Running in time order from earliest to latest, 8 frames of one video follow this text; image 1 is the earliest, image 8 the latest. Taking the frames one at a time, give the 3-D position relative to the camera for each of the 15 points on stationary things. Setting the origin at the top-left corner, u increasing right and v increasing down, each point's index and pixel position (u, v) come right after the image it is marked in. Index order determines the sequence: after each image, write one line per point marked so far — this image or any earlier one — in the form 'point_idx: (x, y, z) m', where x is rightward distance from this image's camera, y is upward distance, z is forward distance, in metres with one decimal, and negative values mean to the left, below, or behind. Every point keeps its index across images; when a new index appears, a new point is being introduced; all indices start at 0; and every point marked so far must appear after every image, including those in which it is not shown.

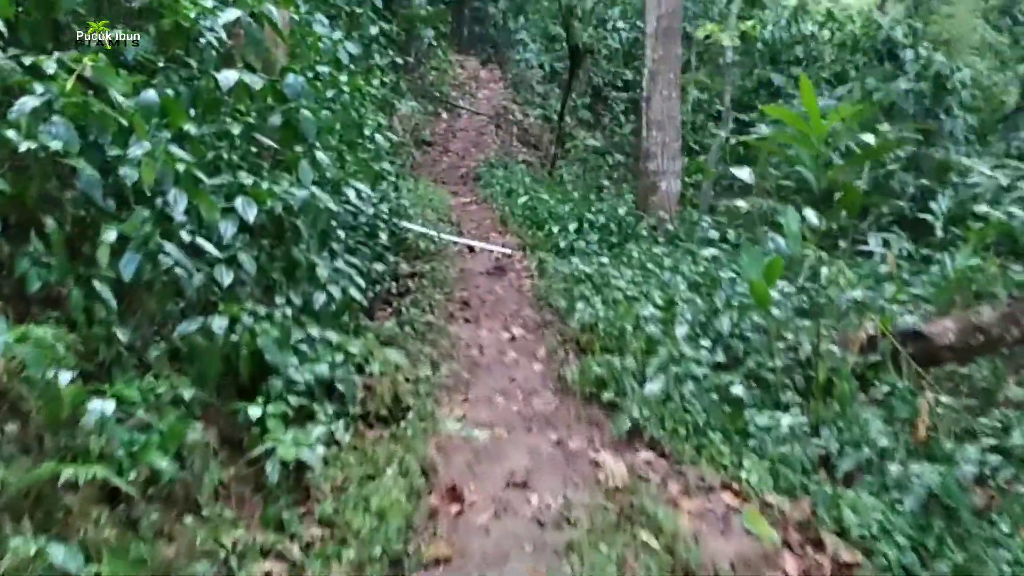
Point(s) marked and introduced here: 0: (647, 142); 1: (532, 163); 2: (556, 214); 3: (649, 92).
0: (+1.2, +1.3, +8.0) m
1: (+0.3, +1.7, +11.9) m
2: (+0.4, +0.6, +7.4) m
3: (+1.2, +1.7, +7.9) m
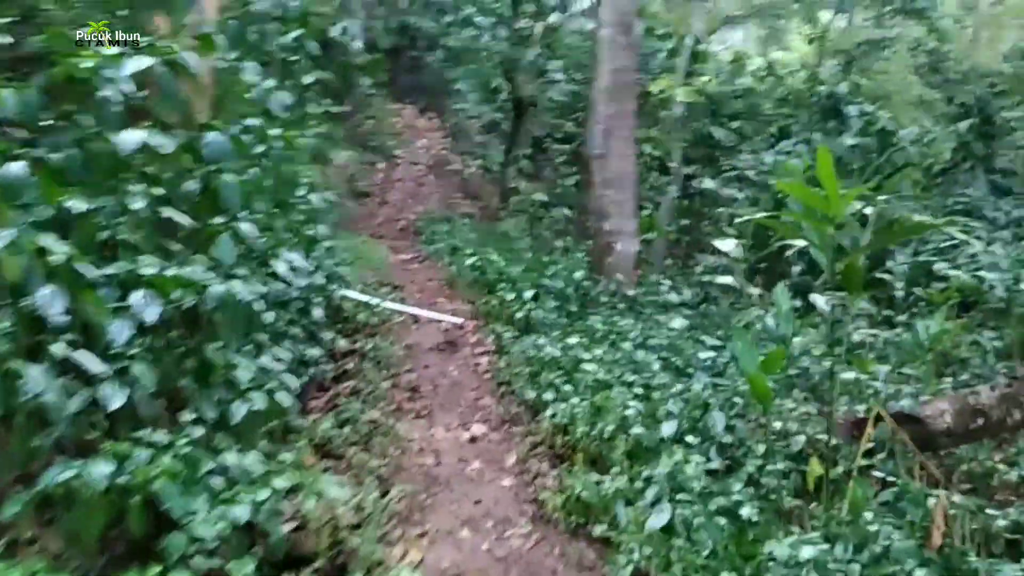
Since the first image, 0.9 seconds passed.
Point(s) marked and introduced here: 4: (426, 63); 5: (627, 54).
0: (+0.7, +0.7, +7.5) m
1: (-0.5, +0.9, +11.4) m
2: (0.0, 0.0, +6.8) m
3: (+0.8, +1.2, +7.4) m
4: (-1.3, +3.3, +13.7) m
5: (+0.9, +1.9, +7.2) m
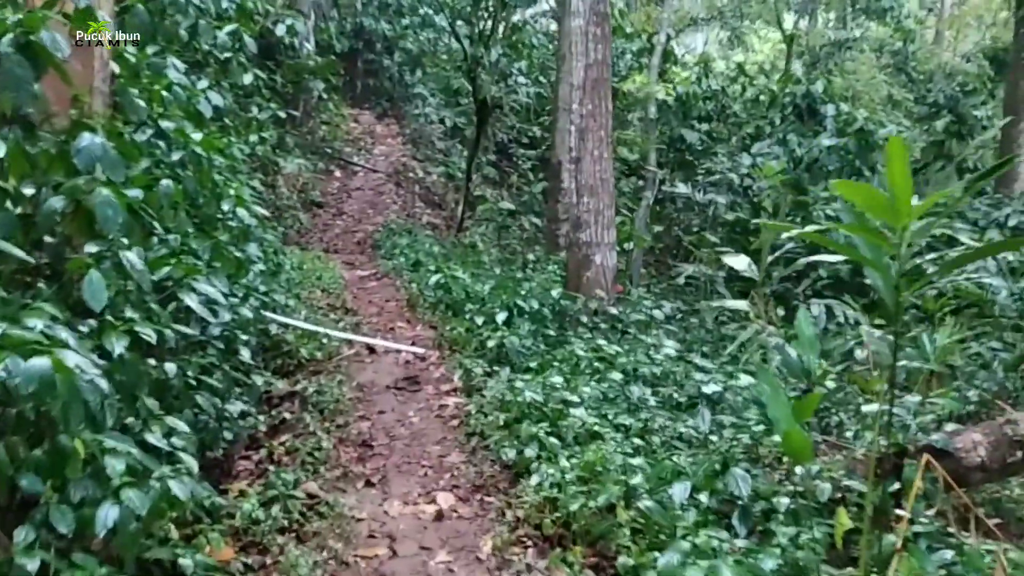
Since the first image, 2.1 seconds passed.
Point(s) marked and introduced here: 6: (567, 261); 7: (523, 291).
0: (+0.5, +0.6, +6.8) m
1: (-0.9, +0.8, +10.6) m
2: (-0.3, -0.1, +6.1) m
3: (+0.5, +1.0, +6.7) m
4: (-1.8, +3.1, +12.9) m
5: (+0.7, +1.7, +6.5) m
6: (+0.4, +0.2, +6.9) m
7: (+0.1, 0.0, +6.1) m
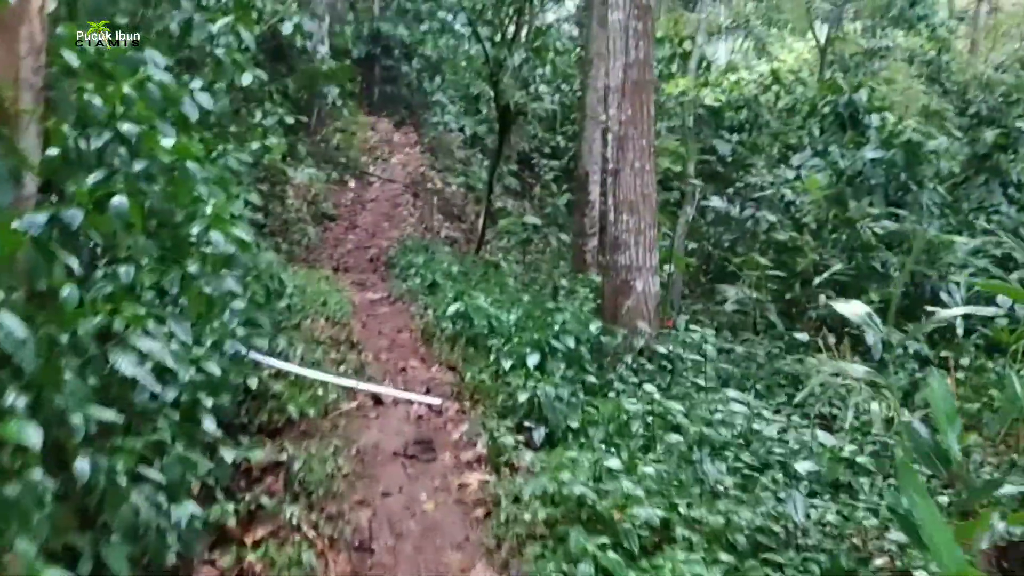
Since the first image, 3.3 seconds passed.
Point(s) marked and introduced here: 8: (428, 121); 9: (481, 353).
0: (+0.7, +0.4, +5.9) m
1: (-0.6, +0.5, +9.8) m
2: (-0.1, -0.3, +5.3) m
3: (+0.7, +0.8, +5.9) m
4: (-1.5, +2.9, +12.1) m
5: (+0.9, +1.5, +5.6) m
6: (+0.6, 0.0, +6.0) m
7: (+0.3, -0.2, +5.3) m
8: (-1.1, +2.2, +11.8) m
9: (-0.2, -0.4, +5.2) m
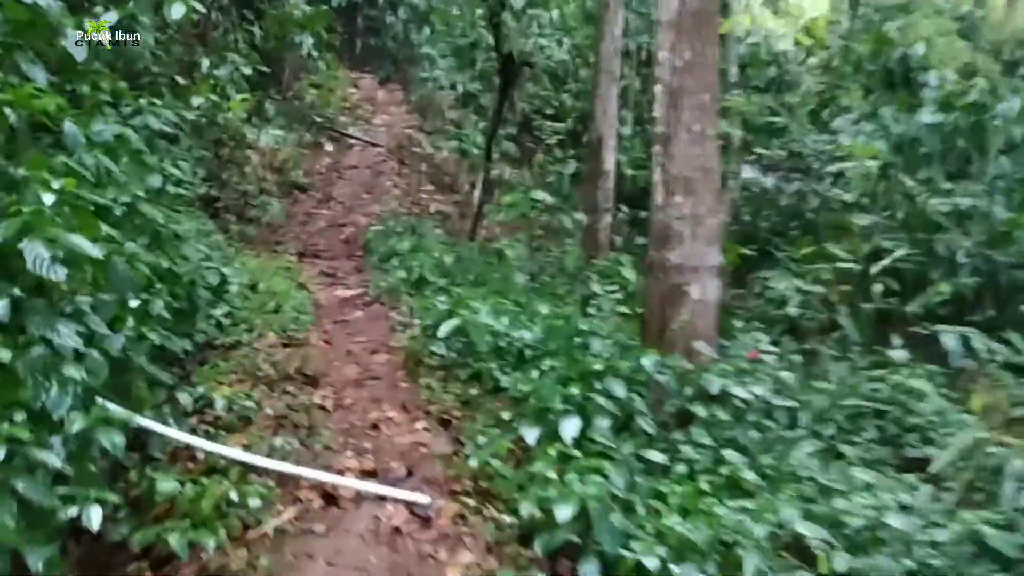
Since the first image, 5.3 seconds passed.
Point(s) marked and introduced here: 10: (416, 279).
0: (+0.7, +0.4, +4.4) m
1: (-0.6, +0.6, +8.3) m
2: (0.0, -0.3, +3.8) m
3: (+0.8, +0.8, +4.4) m
4: (-1.5, +3.1, +10.5) m
5: (+0.9, +1.5, +4.1) m
6: (+0.7, 0.0, +4.6) m
7: (+0.3, -0.3, +3.8) m
8: (-1.1, +2.4, +10.3) m
9: (-0.1, -0.4, +3.7) m
10: (-0.6, +0.1, +5.9) m
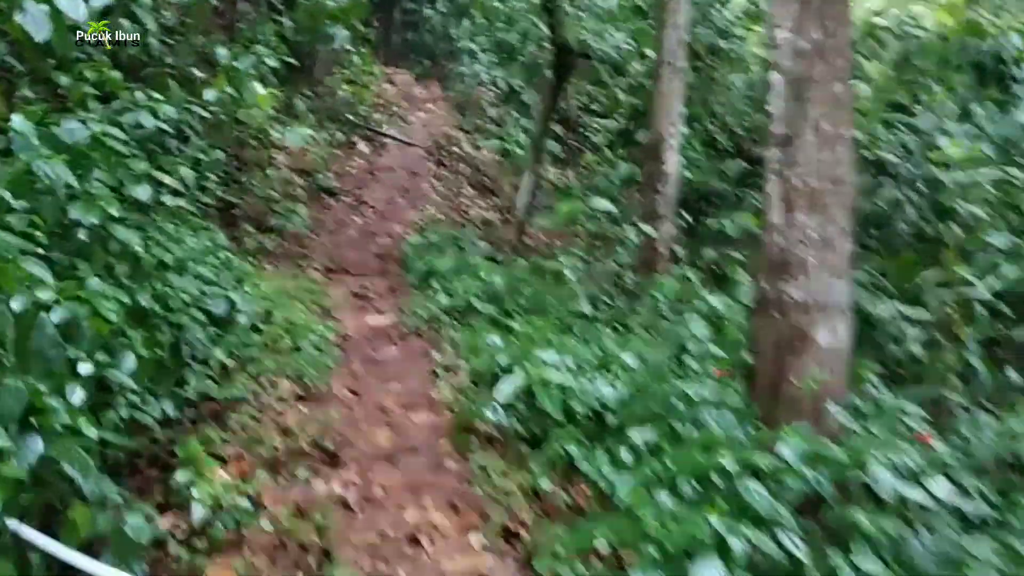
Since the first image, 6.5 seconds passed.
0: (+1.0, +0.2, +3.5) m
1: (-0.1, +0.5, +7.4) m
2: (+0.3, -0.5, +2.8) m
3: (+1.1, +0.6, +3.4) m
4: (-0.9, +3.0, +9.6) m
5: (+1.2, +1.3, +3.1) m
6: (+1.0, -0.2, +3.6) m
7: (+0.6, -0.4, +2.9) m
8: (-0.6, +2.3, +9.3) m
9: (+0.2, -0.6, +2.8) m
10: (-0.3, -0.1, +5.0) m
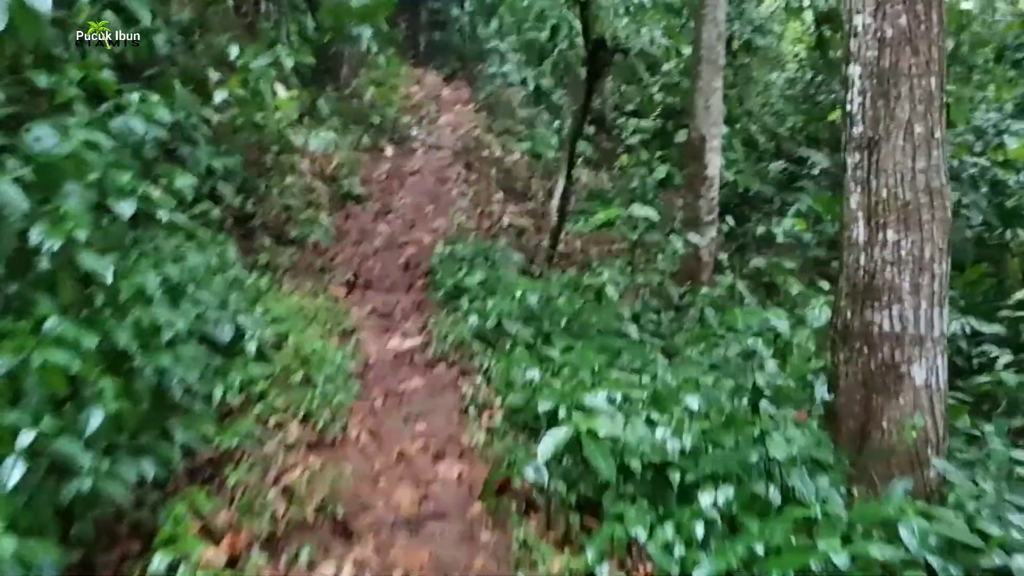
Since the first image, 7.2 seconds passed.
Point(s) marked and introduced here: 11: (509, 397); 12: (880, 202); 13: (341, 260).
0: (+1.2, +0.1, +2.9) m
1: (+0.1, +0.4, +6.9) m
2: (+0.4, -0.6, +2.3) m
3: (+1.2, +0.5, +2.9) m
4: (-0.6, +2.8, +9.1) m
5: (+1.4, +1.2, +2.6) m
6: (+1.1, -0.3, +3.1) m
7: (+0.7, -0.5, +2.4) m
8: (-0.2, +2.2, +8.9) m
9: (+0.3, -0.7, +2.3) m
10: (-0.1, -0.2, +4.5) m
11: (0.0, -0.4, +3.5) m
12: (+1.2, +0.3, +2.9) m
13: (-1.2, +0.2, +6.0) m
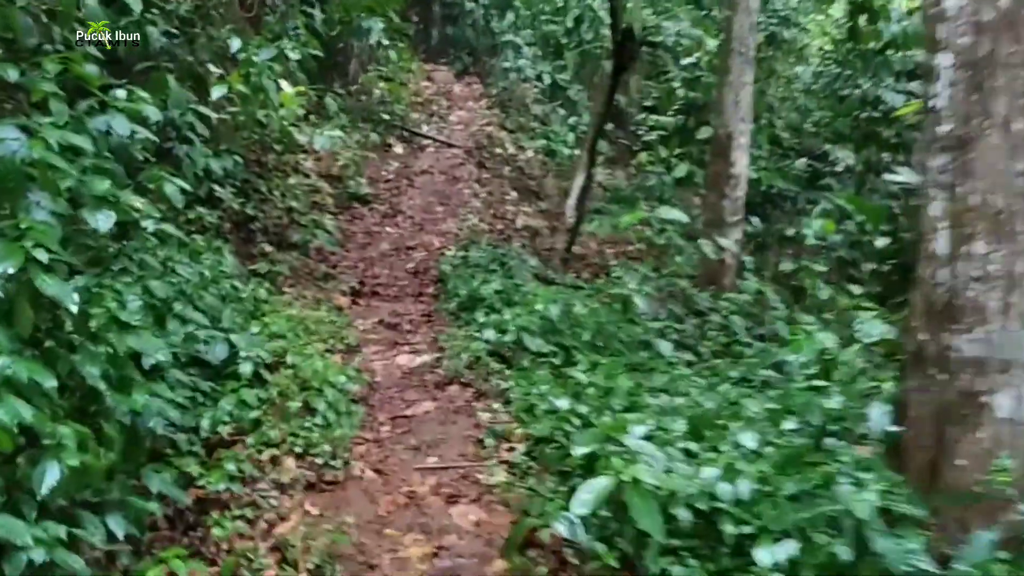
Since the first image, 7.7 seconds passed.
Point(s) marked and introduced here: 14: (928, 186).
0: (+1.2, 0.0, +2.6) m
1: (+0.2, +0.3, +6.5) m
2: (+0.5, -0.7, +2.0) m
3: (+1.3, +0.5, +2.5) m
4: (-0.5, +2.8, +8.8) m
5: (+1.4, +1.2, +2.2) m
6: (+1.2, -0.3, +2.7) m
7: (+0.8, -0.6, +2.0) m
8: (-0.1, +2.1, +8.5) m
9: (+0.3, -0.8, +1.9) m
10: (0.0, -0.3, +4.1) m
11: (+0.1, -0.5, +3.1) m
12: (+1.3, +0.2, +2.5) m
13: (-1.1, +0.1, +5.6) m
14: (+1.2, +0.3, +2.6) m
